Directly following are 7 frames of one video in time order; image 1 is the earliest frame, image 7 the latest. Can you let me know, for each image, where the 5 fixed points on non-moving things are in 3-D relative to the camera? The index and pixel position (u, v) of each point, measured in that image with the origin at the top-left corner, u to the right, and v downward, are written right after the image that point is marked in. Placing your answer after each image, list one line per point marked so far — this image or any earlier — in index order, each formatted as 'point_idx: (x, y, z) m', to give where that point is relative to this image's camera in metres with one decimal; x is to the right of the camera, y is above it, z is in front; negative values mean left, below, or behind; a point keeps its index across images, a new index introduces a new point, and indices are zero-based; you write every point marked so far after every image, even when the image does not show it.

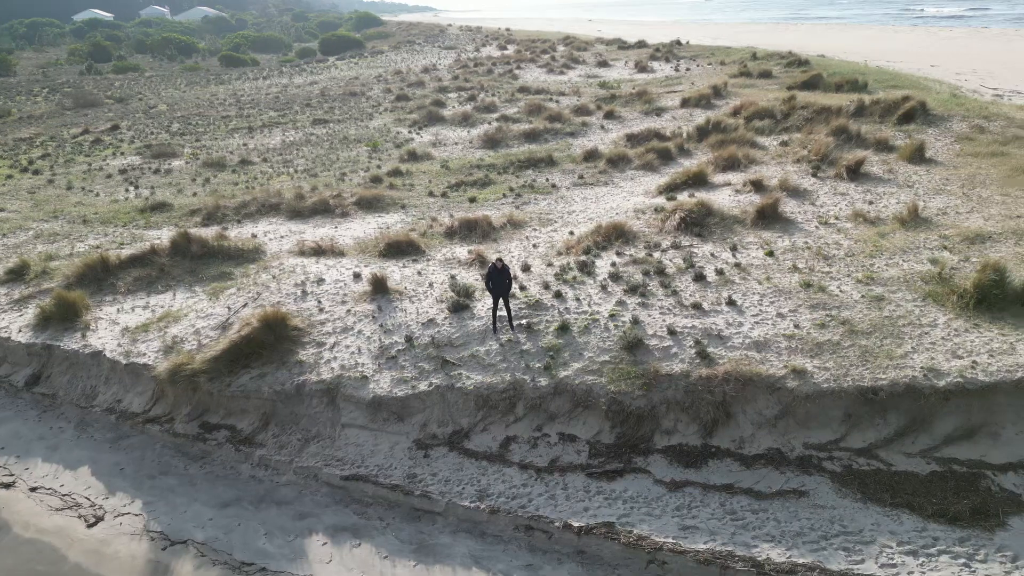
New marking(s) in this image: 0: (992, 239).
0: (+8.5, +0.9, +13.1) m
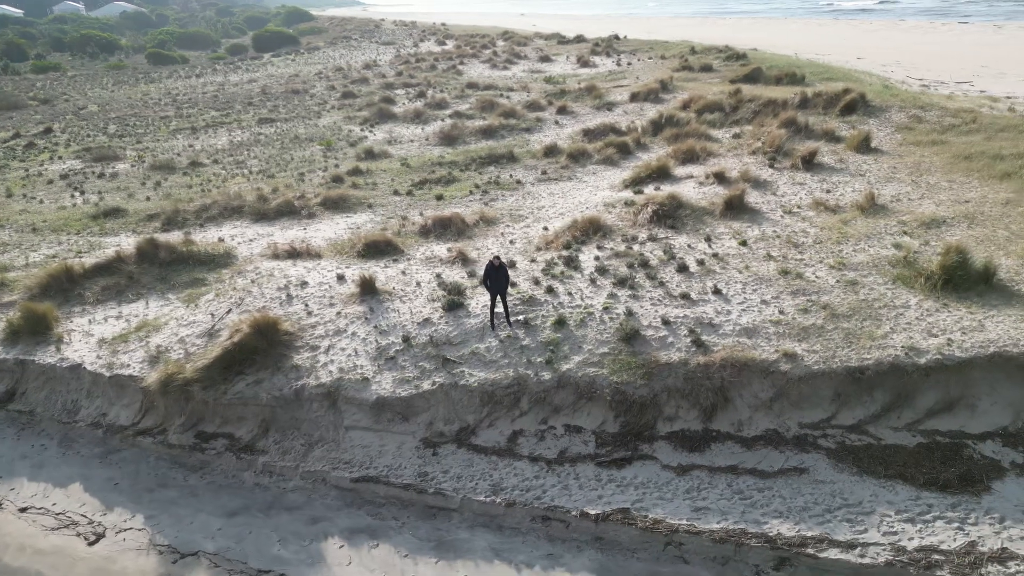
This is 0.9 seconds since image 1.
0: (+8.2, +1.2, +14.0) m
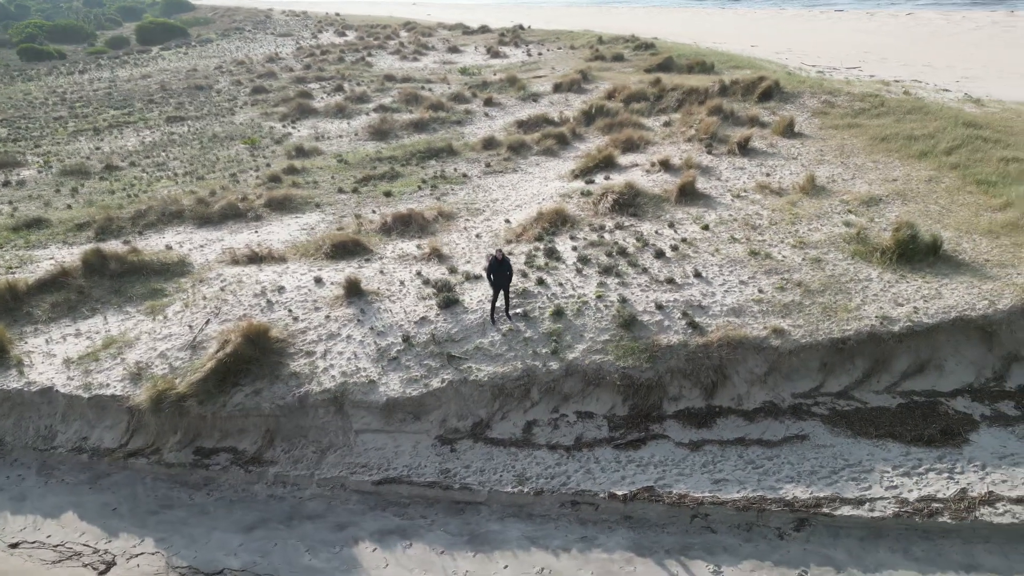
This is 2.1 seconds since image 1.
0: (+7.6, +1.8, +15.2) m
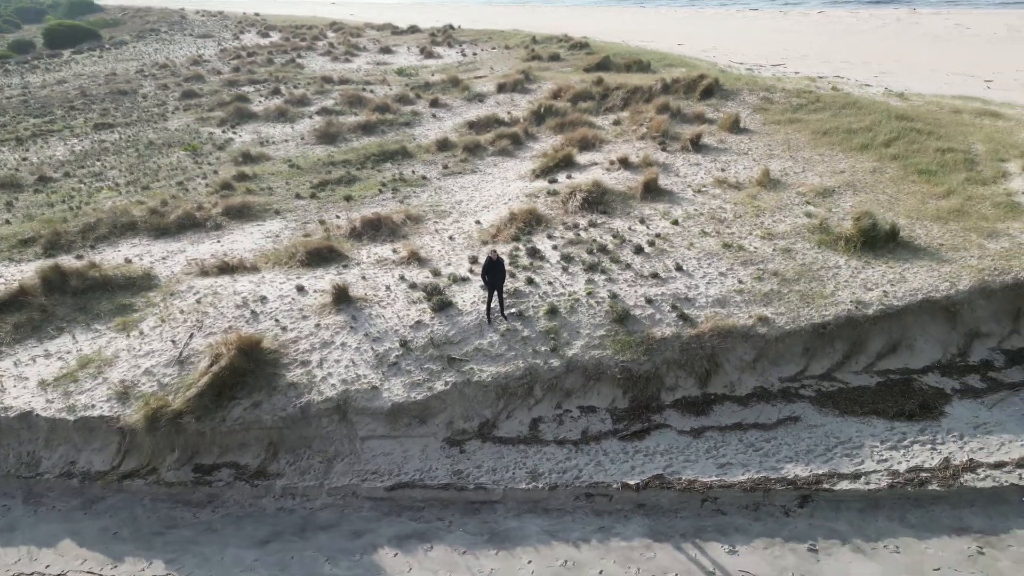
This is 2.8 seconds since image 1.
0: (+7.0, +2.1, +16.0) m
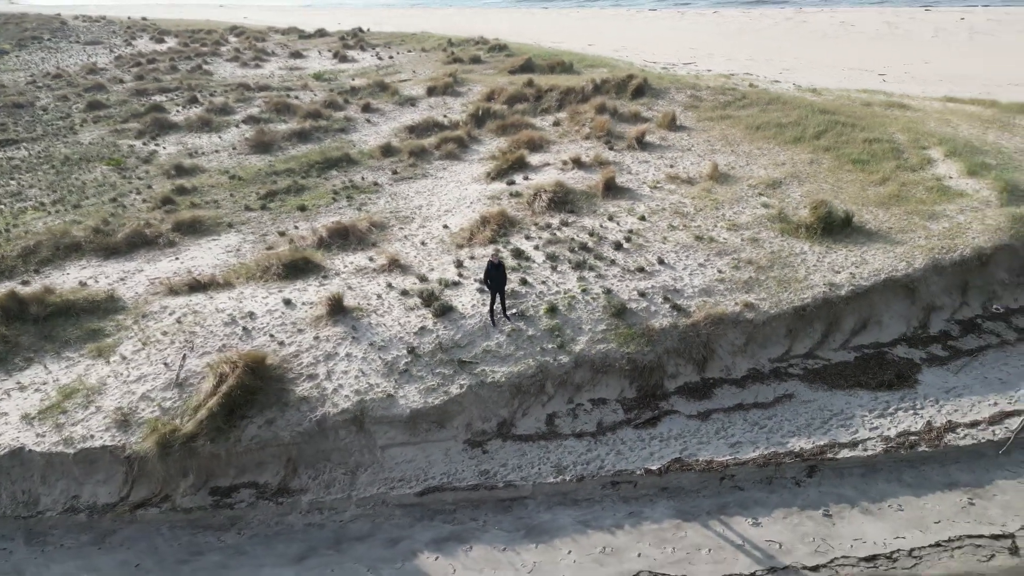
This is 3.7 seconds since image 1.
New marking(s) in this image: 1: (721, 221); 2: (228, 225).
0: (+6.3, +2.4, +17.1) m
1: (+4.3, +1.4, +15.1) m
2: (-7.1, +1.6, +18.4) m
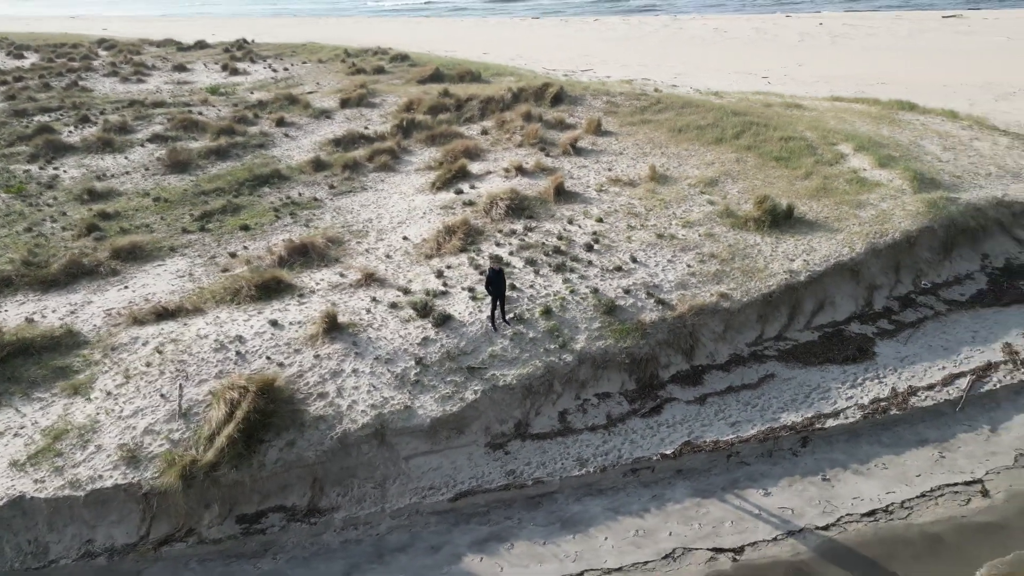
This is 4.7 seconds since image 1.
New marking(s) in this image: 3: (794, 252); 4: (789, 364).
0: (+5.1, +2.6, +18.3) m
1: (+3.5, +1.5, +16.1) m
2: (-8.2, +1.0, +17.6) m
3: (+5.4, +0.7, +14.1) m
4: (+4.5, -1.3, +12.2) m
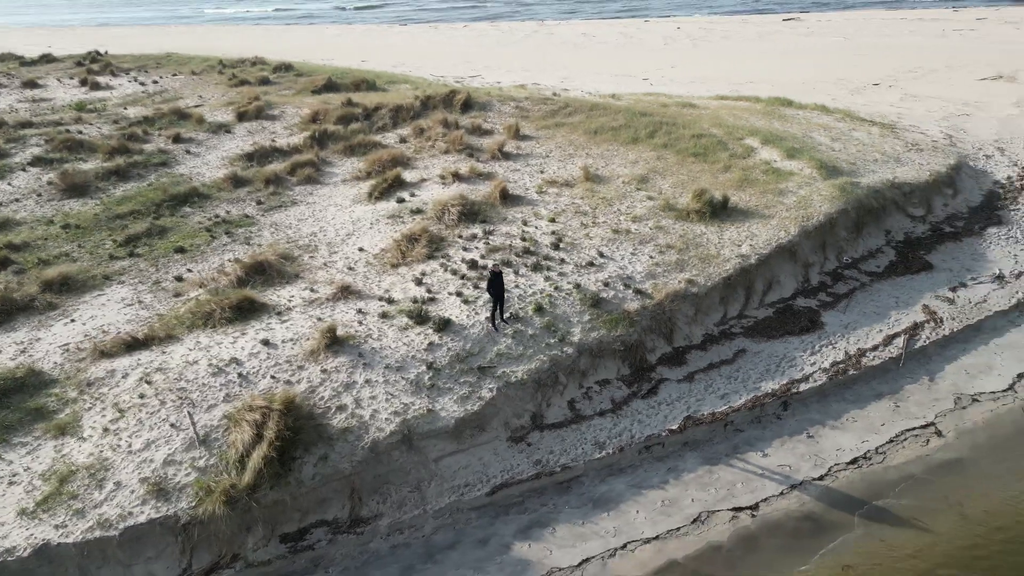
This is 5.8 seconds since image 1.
0: (+3.6, +2.9, +19.6) m
1: (+2.5, +1.7, +17.2) m
2: (-9.2, +0.3, +16.7) m
3: (+4.7, +1.0, +15.5) m
4: (+4.4, -0.9, +13.4) m
